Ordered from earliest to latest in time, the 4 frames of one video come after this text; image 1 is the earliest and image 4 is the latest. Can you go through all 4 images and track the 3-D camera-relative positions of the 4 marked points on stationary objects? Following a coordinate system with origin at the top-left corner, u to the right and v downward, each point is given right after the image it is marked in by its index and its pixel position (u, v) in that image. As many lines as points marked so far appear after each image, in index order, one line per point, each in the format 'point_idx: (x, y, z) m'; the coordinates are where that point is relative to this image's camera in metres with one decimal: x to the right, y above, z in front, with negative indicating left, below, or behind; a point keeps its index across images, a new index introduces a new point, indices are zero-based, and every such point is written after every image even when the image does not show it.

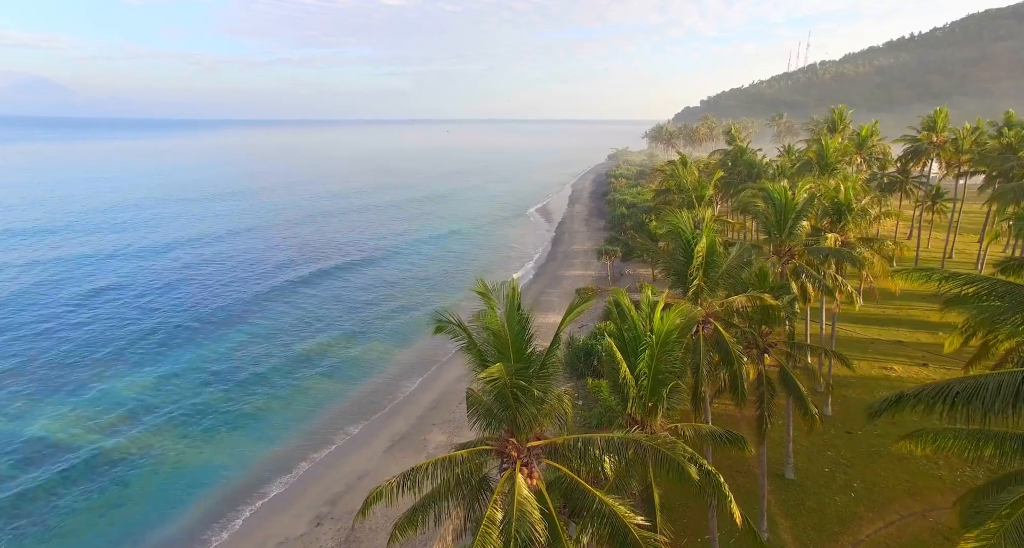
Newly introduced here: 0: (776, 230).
0: (+9.1, +1.5, +19.3) m
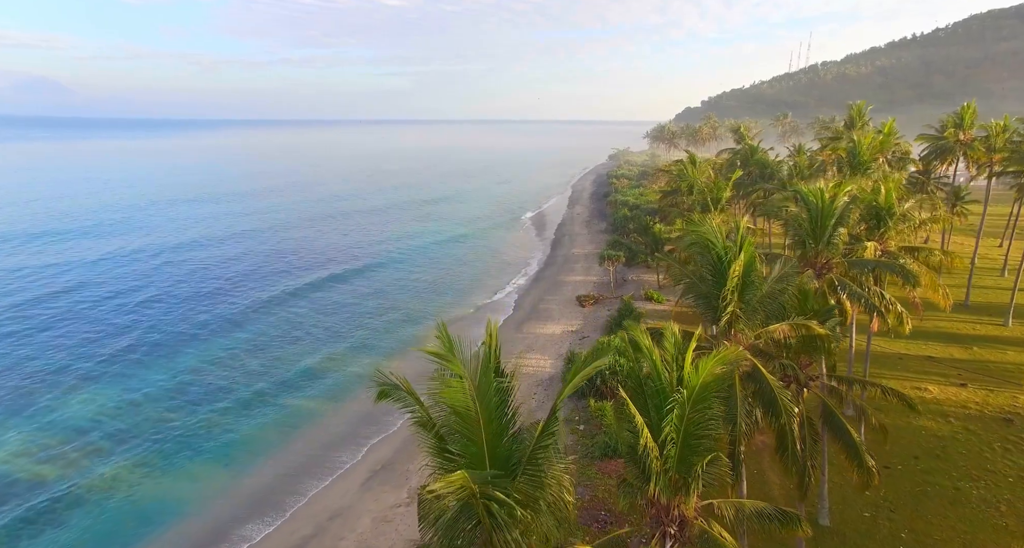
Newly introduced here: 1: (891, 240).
0: (+8.9, +1.0, +16.7) m
1: (+12.4, +1.1, +18.4) m
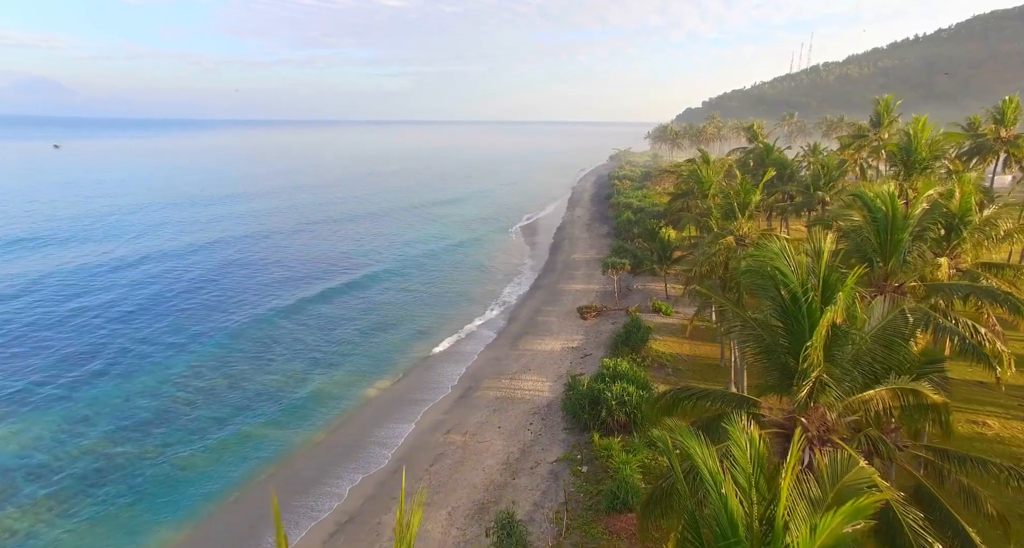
0: (+8.6, +0.4, +13.2) m
1: (+12.1, +0.5, +15.0) m
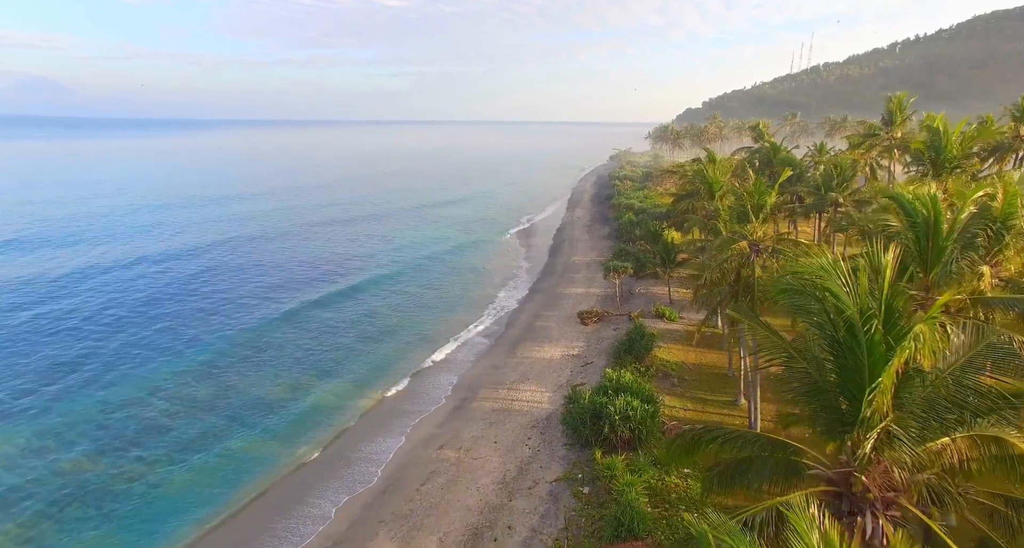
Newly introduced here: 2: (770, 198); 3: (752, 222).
0: (+8.4, +0.2, +11.8) m
1: (+12.0, +0.3, +13.6) m
2: (+9.1, +2.8, +20.4) m
3: (+8.4, +1.8, +19.7) m
